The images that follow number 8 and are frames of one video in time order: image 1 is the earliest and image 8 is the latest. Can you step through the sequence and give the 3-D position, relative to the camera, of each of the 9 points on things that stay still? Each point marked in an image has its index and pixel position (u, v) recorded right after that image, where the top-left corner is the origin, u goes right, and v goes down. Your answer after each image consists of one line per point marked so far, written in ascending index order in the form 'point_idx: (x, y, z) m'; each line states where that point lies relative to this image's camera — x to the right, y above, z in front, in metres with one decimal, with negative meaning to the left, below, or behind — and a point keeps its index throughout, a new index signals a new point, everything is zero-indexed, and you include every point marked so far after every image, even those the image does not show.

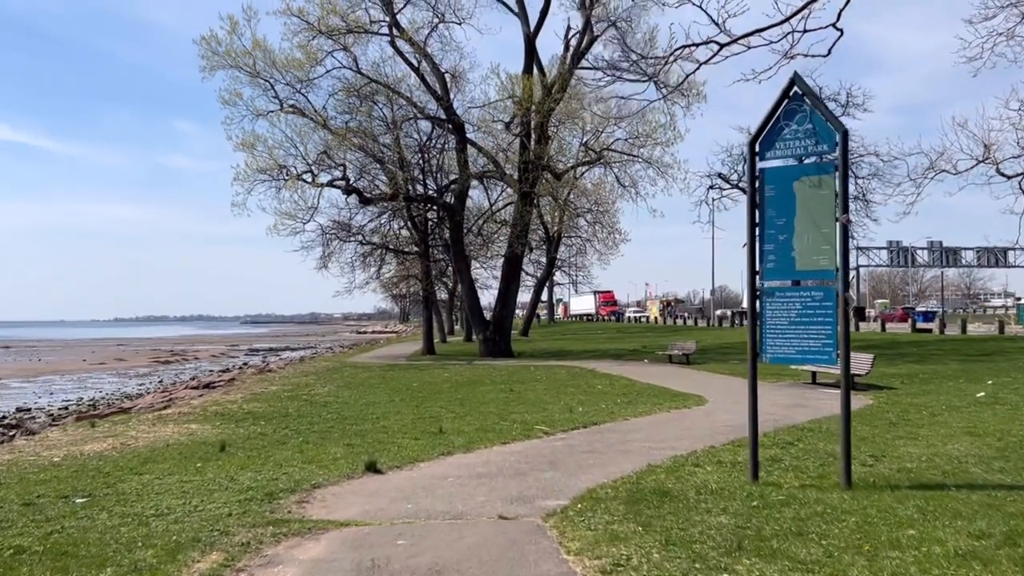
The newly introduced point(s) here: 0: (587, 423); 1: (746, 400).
0: (+1.2, -2.2, +14.2) m
1: (+4.6, -2.2, +17.2) m
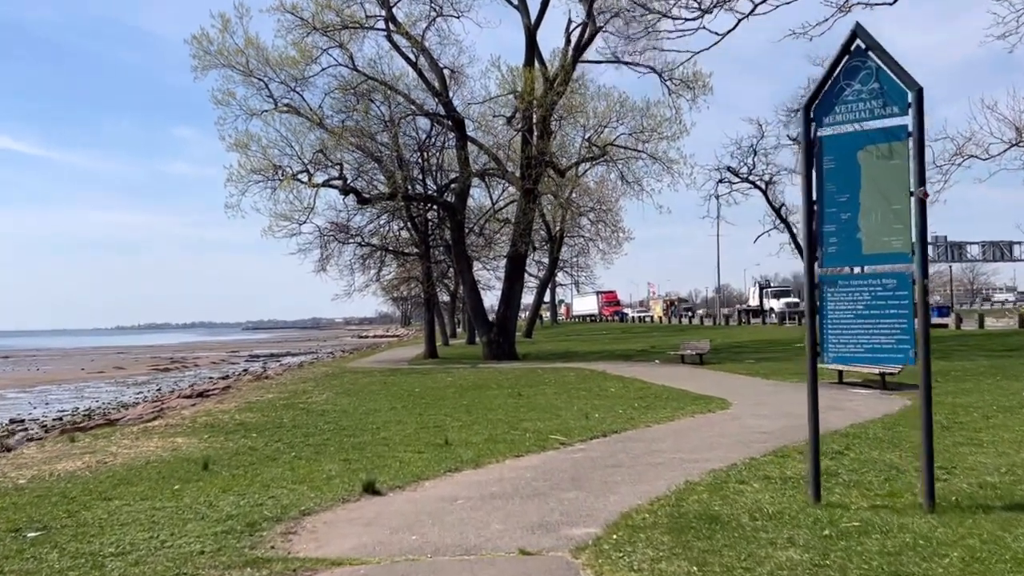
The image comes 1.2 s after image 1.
0: (+1.4, -2.1, +13.0) m
1: (+4.8, -2.1, +16.0) m
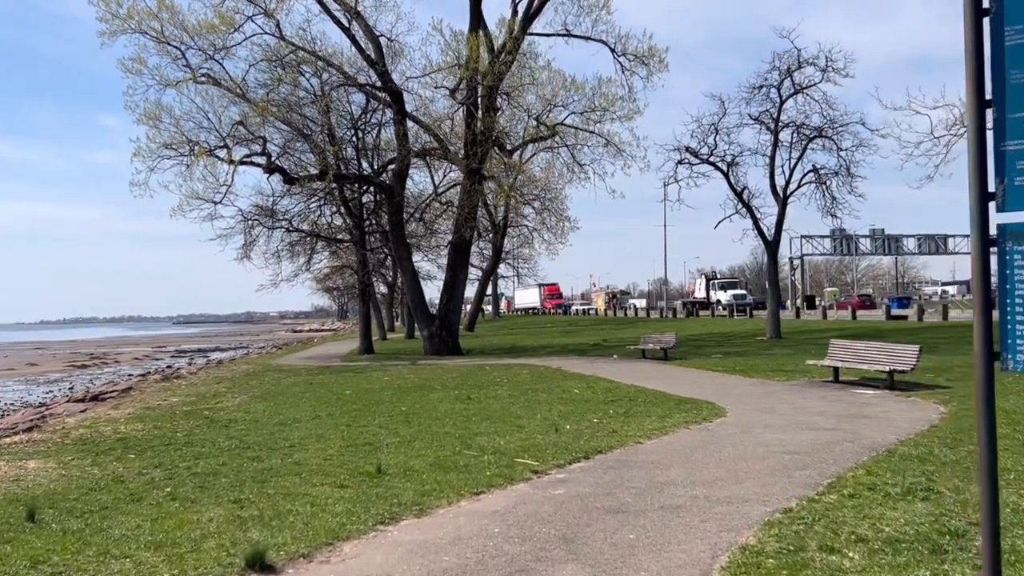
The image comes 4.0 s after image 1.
0: (+0.8, -1.9, +10.1) m
1: (+4.0, -1.8, +13.3) m
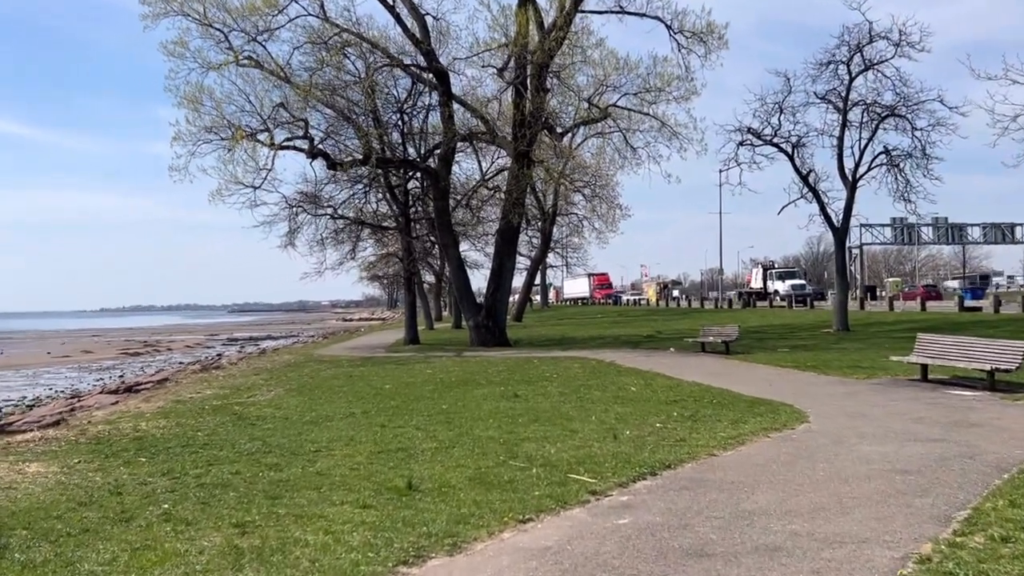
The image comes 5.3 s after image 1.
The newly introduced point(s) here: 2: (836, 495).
0: (+1.4, -1.8, +8.6) m
1: (+4.7, -1.7, +11.7) m
2: (+2.6, -1.7, +7.1) m
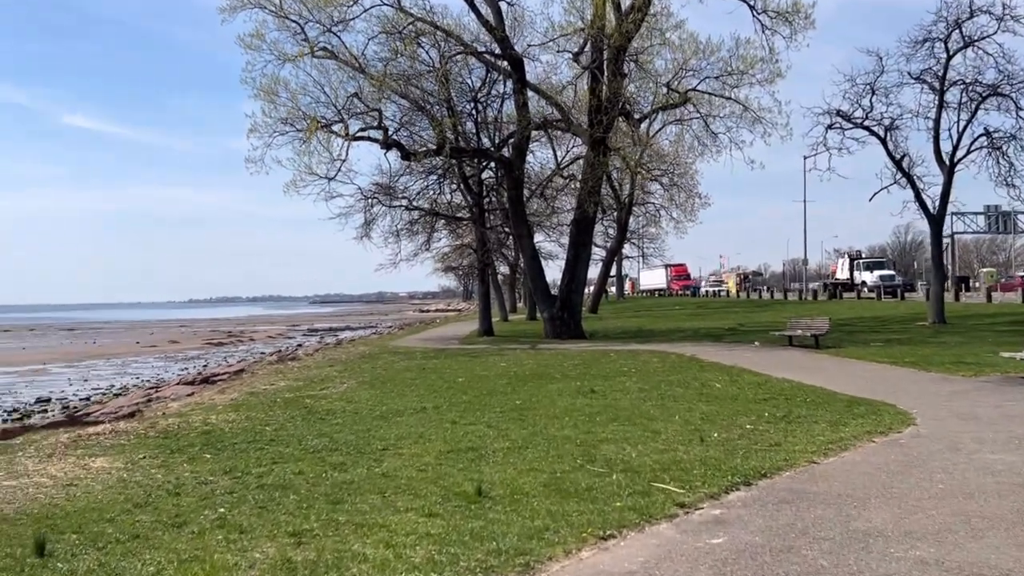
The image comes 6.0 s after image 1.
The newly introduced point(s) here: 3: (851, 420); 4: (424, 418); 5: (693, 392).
0: (+2.1, -1.7, +7.8) m
1: (+5.7, -1.5, +10.6) m
2: (+3.2, -1.6, +6.2) m
3: (+4.1, -1.6, +10.7) m
4: (-1.2, -1.8, +12.5) m
5: (+2.9, -1.6, +13.9) m
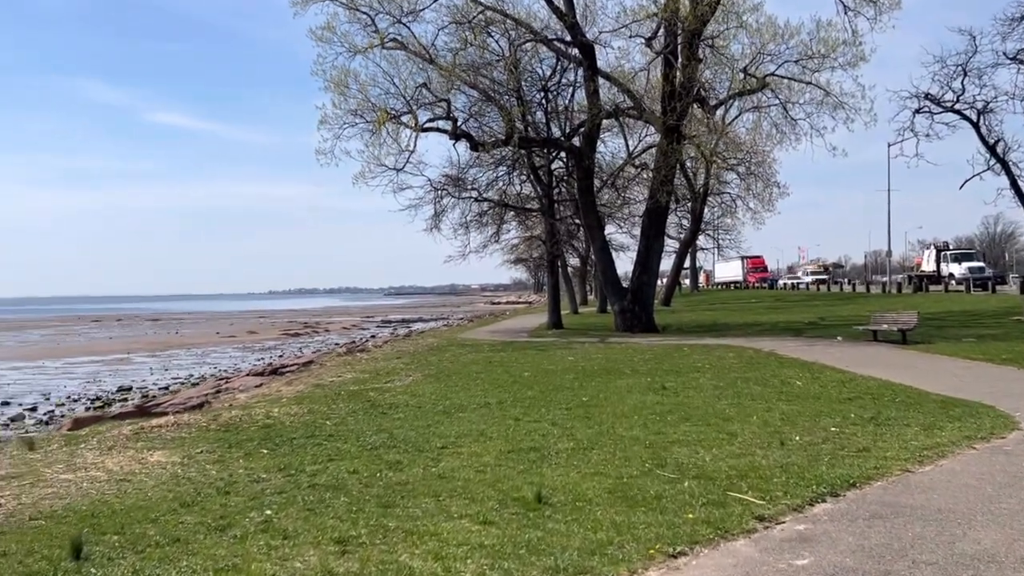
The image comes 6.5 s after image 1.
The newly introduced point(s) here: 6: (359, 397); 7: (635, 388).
0: (+2.6, -1.6, +7.1) m
1: (+6.4, -1.5, +9.6) m
2: (+3.6, -1.5, +5.4) m
3: (+4.9, -1.5, +9.9) m
4: (-0.3, -1.7, +12.0) m
5: (+3.9, -1.5, +13.1) m
6: (-2.7, -1.9, +15.3) m
7: (+1.9, -1.6, +14.0) m
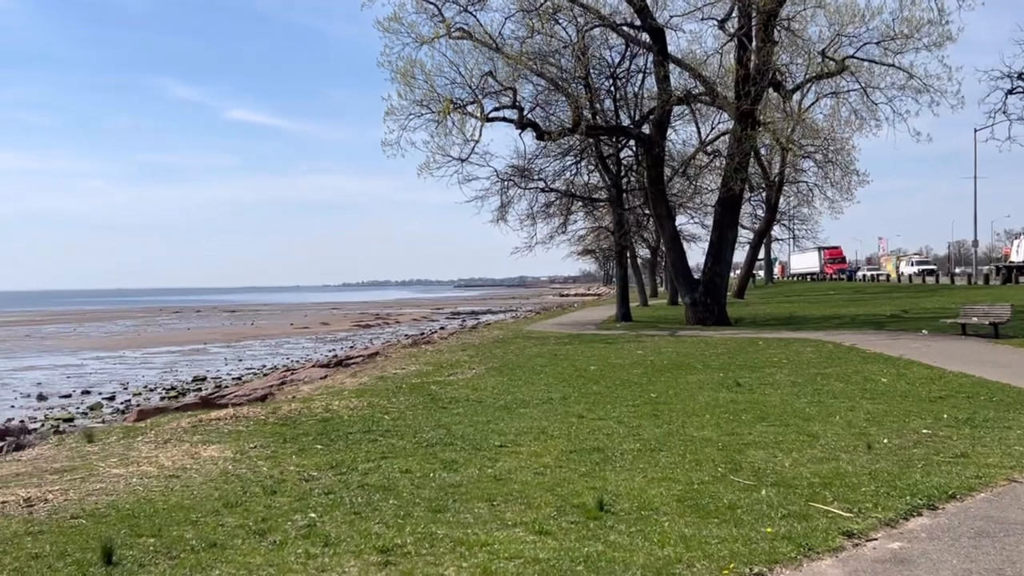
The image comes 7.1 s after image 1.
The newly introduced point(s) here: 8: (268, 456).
0: (+3.0, -1.5, +6.4) m
1: (+7.0, -1.4, +8.6) m
2: (+3.9, -1.5, +4.6) m
3: (+5.5, -1.4, +8.9) m
4: (+0.5, -1.6, +11.5) m
5: (+4.8, -1.4, +12.2) m
6: (-1.6, -1.7, +15.0) m
7: (+2.9, -1.5, +13.3) m
8: (-2.6, -1.8, +9.3) m
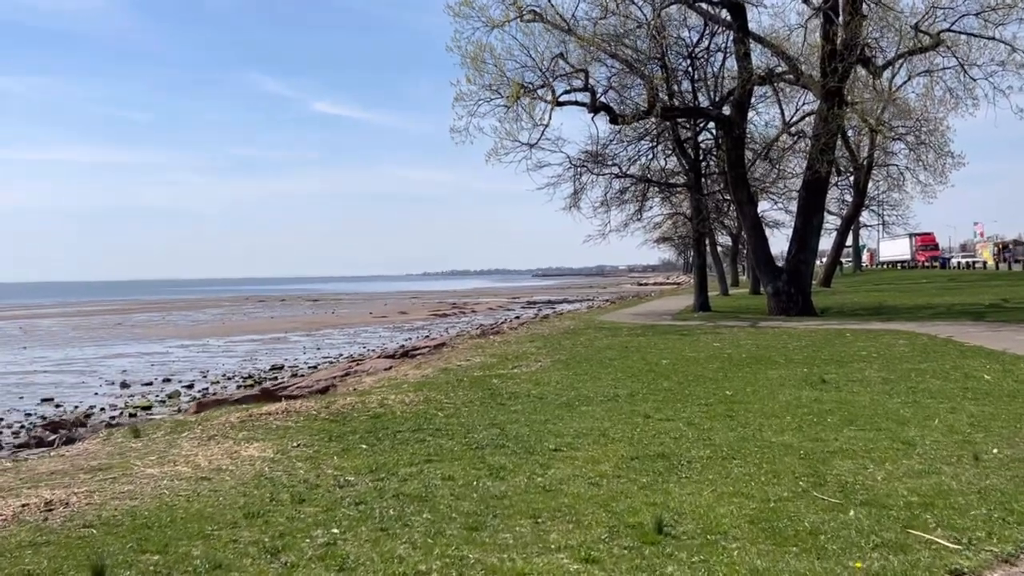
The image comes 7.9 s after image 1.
0: (+3.3, -1.5, +5.3) m
1: (+7.5, -1.2, +7.1) m
2: (+4.0, -1.4, +3.5) m
3: (+6.0, -1.3, +7.7) m
4: (+1.2, -1.5, +10.7) m
5: (+5.5, -1.2, +11.0) m
6: (-0.5, -1.6, +14.3) m
7: (+3.8, -1.3, +12.2) m
8: (-2.0, -1.7, +8.7) m
